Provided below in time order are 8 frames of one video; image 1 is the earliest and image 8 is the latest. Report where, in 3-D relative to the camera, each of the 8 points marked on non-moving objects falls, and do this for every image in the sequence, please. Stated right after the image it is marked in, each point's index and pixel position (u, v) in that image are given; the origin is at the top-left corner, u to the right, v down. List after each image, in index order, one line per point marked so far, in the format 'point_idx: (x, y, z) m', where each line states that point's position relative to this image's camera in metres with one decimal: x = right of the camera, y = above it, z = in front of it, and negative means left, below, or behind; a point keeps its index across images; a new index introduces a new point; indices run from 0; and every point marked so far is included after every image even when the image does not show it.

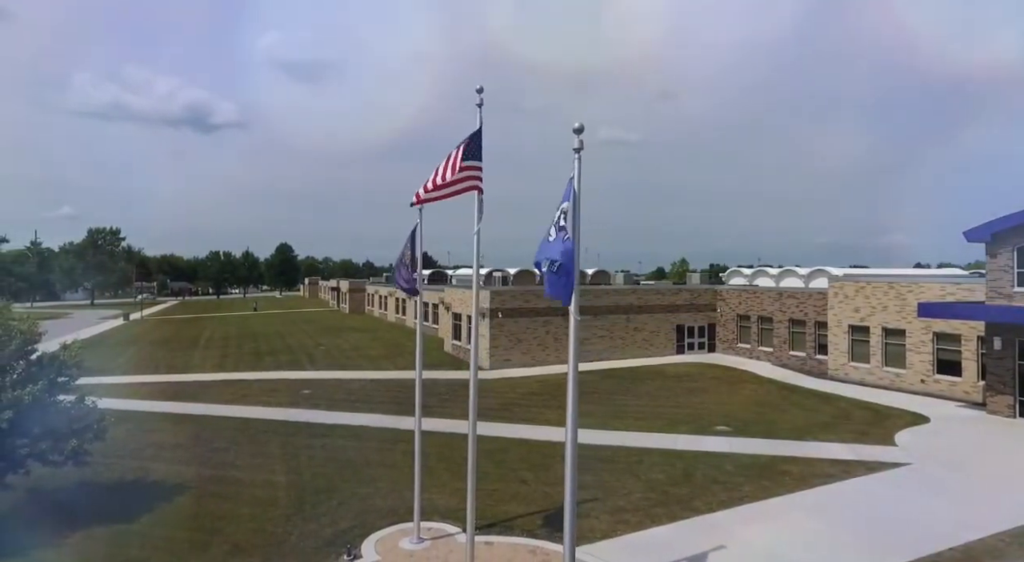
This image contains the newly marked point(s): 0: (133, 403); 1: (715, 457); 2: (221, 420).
0: (-10.7, -3.4, +18.5) m
1: (+4.9, -4.2, +15.9) m
2: (-7.9, -3.7, +17.8) m
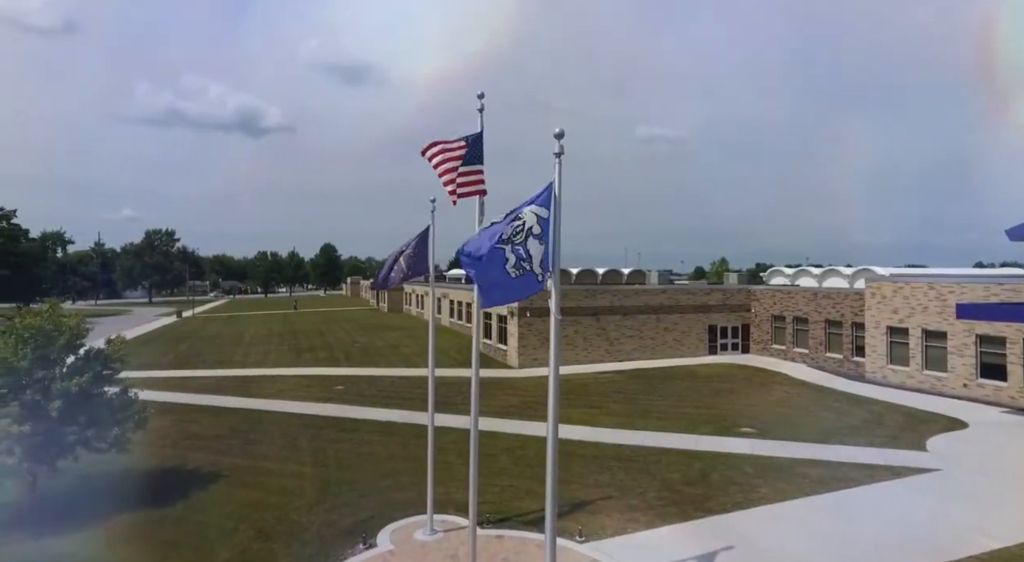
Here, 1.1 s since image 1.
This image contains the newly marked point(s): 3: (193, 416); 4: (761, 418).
0: (-10.0, -3.4, +19.6) m
1: (+5.4, -4.2, +15.9) m
2: (-7.3, -3.7, +18.7) m
3: (-8.8, -3.7, +18.2) m
4: (+7.1, -3.8, +18.8) m
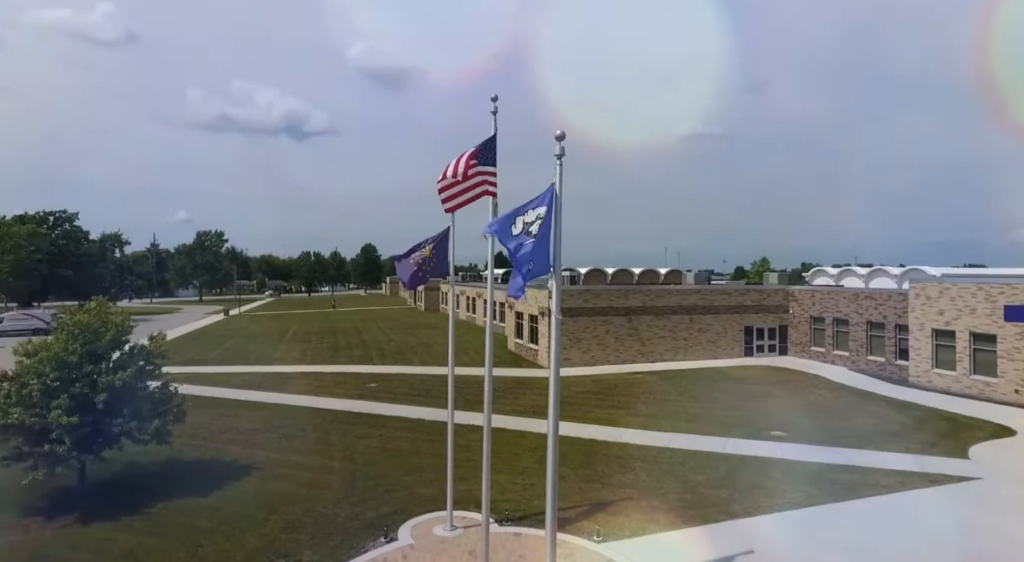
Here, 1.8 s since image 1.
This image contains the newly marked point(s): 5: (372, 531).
0: (-9.1, -3.4, +20.5) m
1: (+6.0, -4.2, +15.6) m
2: (-6.5, -3.7, +19.3) m
3: (-8.0, -3.7, +18.9) m
4: (+7.9, -3.9, +18.4) m
5: (-2.7, -4.8, +12.7) m
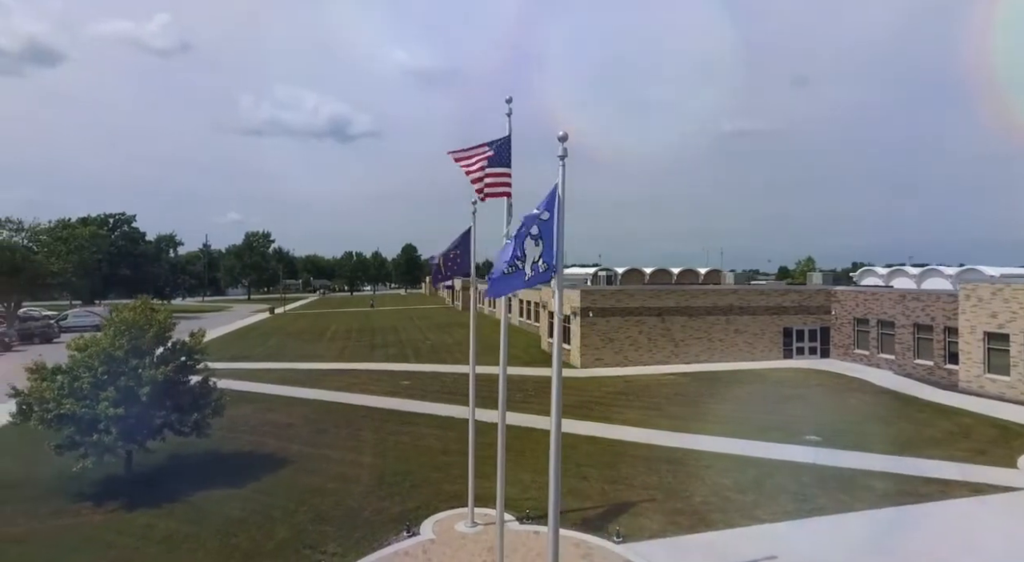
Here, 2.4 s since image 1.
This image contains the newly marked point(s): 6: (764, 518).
0: (-8.2, -3.4, +21.2) m
1: (+6.6, -4.2, +15.3) m
2: (-5.6, -3.7, +19.9) m
3: (-7.1, -3.7, +19.6) m
4: (+8.7, -3.9, +17.9) m
5: (-2.3, -4.8, +13.0) m
6: (+4.9, -4.6, +12.8) m
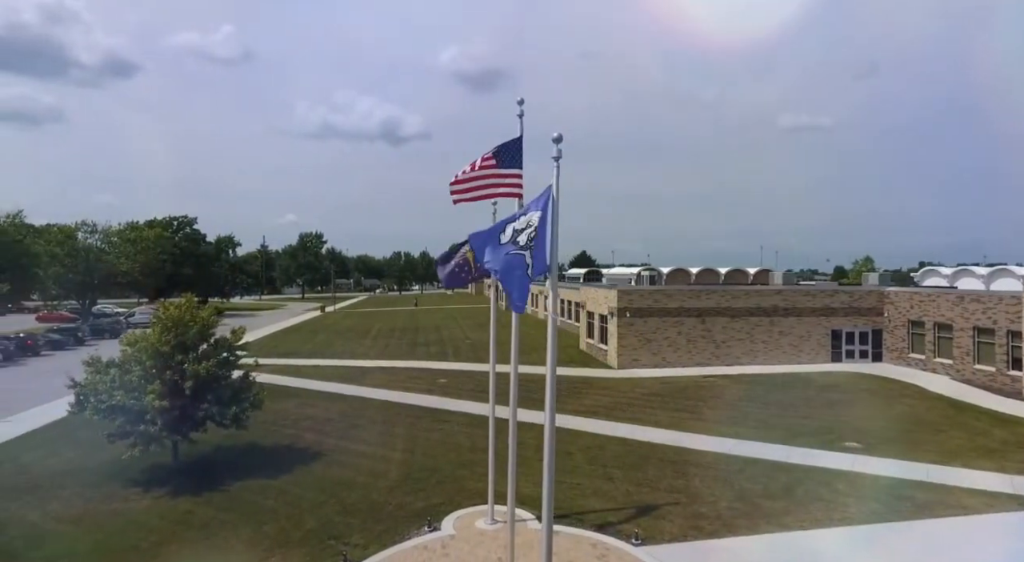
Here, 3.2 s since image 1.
0: (-7.0, -3.4, +22.0) m
1: (+7.1, -4.2, +14.8) m
2: (-4.5, -3.7, +20.4) m
3: (-6.1, -3.7, +20.3) m
4: (+9.5, -3.9, +17.2) m
5: (-1.9, -4.8, +13.3) m
6: (+5.3, -4.6, +12.5) m
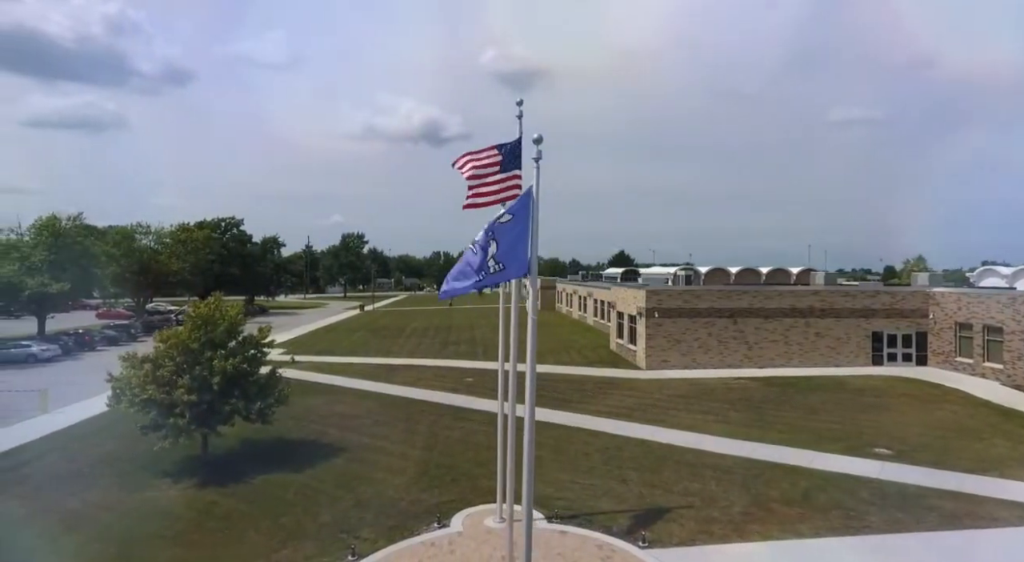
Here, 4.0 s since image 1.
0: (-6.1, -3.4, +22.6) m
1: (+7.4, -4.2, +14.2) m
2: (-3.8, -3.7, +20.8) m
3: (-5.4, -3.7, +20.8) m
4: (+9.9, -3.9, +16.5) m
5: (-1.7, -4.8, +13.4) m
6: (+5.4, -4.6, +12.1) m
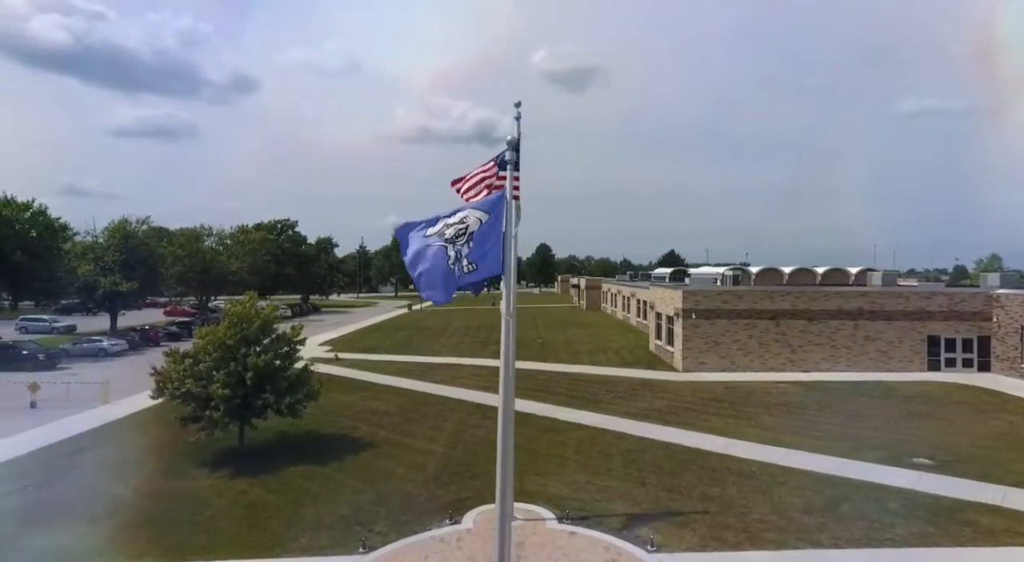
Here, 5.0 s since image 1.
0: (-4.9, -3.3, +23.1) m
1: (+7.7, -4.2, +13.5) m
2: (-2.8, -3.7, +21.2) m
3: (-4.4, -3.6, +21.3) m
4: (+10.4, -3.9, +15.5) m
5: (-1.5, -4.8, +13.6) m
6: (+5.5, -4.6, +11.6) m
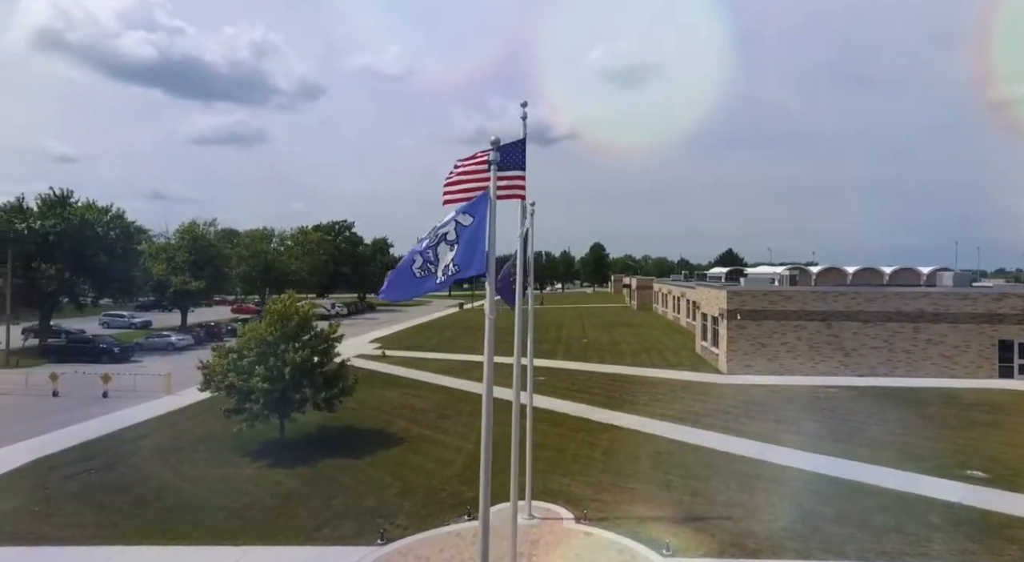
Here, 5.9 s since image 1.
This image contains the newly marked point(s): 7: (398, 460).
0: (-3.5, -3.3, +23.5) m
1: (+8.0, -4.2, +12.6) m
2: (-1.6, -3.6, +21.3) m
3: (-3.1, -3.6, +21.6) m
4: (+11.0, -3.9, +14.3) m
5: (-1.1, -4.7, +13.7) m
6: (+5.6, -4.6, +10.9) m
7: (-2.9, -4.5, +16.5) m
